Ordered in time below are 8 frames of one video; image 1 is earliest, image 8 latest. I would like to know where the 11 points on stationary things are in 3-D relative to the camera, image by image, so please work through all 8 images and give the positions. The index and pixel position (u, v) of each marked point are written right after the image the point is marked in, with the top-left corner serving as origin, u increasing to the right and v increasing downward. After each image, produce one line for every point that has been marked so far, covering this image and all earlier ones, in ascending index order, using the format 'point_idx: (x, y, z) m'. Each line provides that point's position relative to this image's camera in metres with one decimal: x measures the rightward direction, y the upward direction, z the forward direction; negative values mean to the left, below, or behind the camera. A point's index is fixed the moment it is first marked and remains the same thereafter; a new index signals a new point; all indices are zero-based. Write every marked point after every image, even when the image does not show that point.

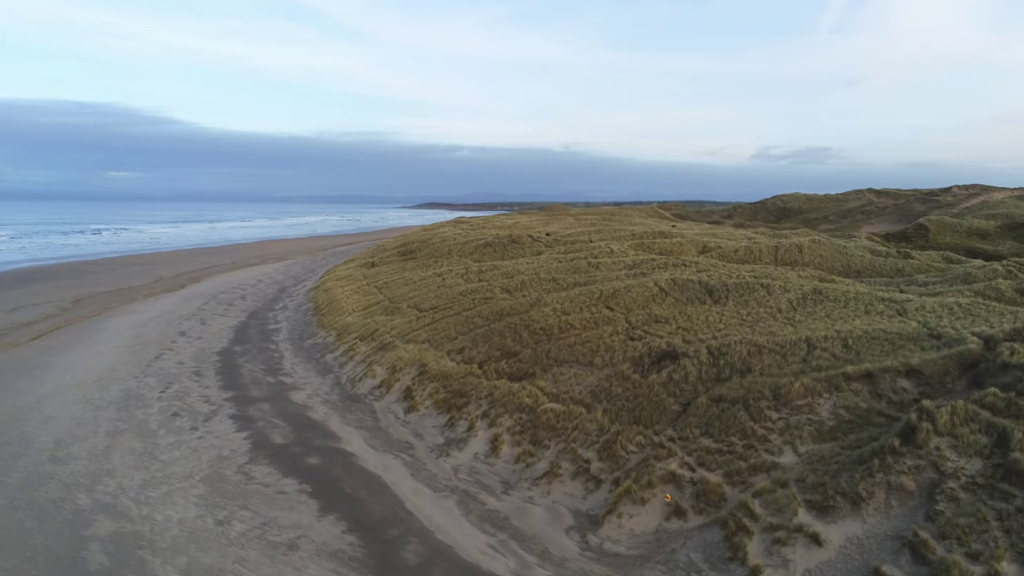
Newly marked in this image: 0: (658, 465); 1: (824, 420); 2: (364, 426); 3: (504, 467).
0: (+2.3, -2.7, +11.3) m
1: (+4.8, -2.0, +11.4) m
2: (-3.2, -3.0, +16.3) m
3: (-0.1, -3.1, +13.0) m
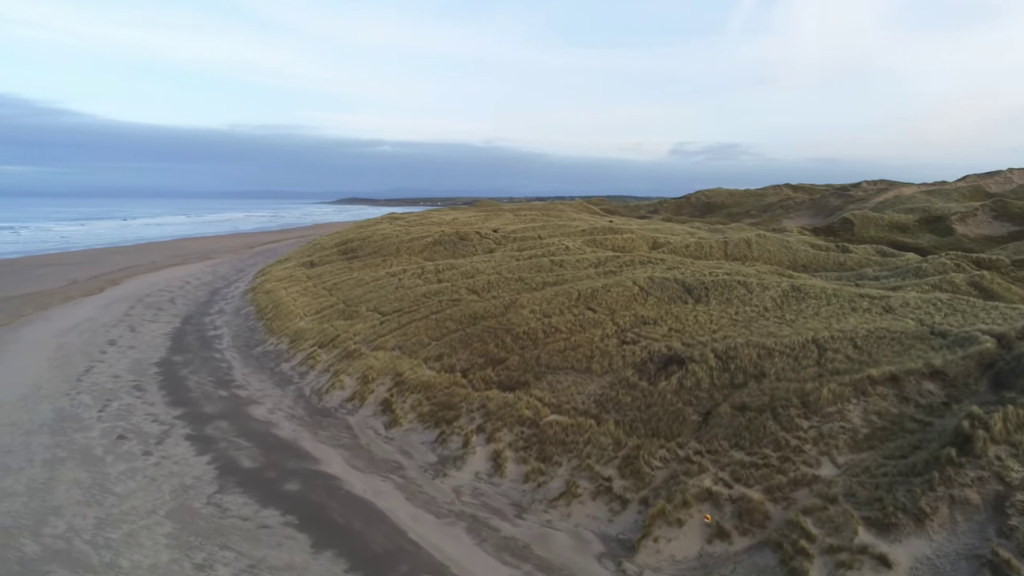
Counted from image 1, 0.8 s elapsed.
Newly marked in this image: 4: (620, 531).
0: (+2.6, -2.7, +10.5) m
1: (+5.1, -2.0, +10.8) m
2: (-3.4, -3.1, +14.9) m
3: (0.0, -3.2, +12.0) m
4: (+1.5, -3.4, +10.4) m
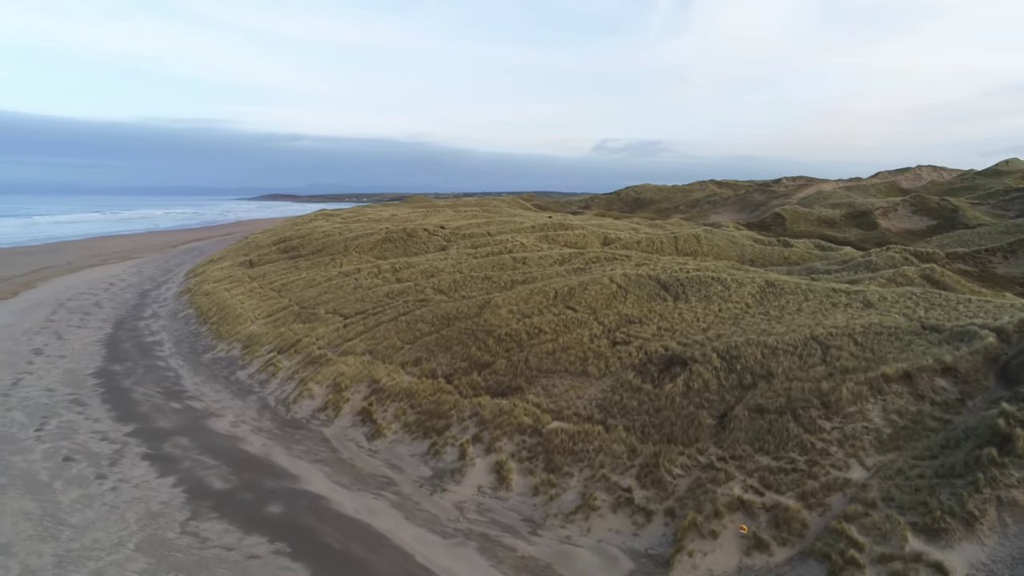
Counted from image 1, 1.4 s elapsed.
0: (+2.8, -2.7, +10.0) m
1: (+5.3, -2.0, +10.6) m
2: (-3.6, -3.2, +13.9) m
3: (+0.1, -3.2, +11.3) m
4: (+1.8, -3.4, +9.8) m
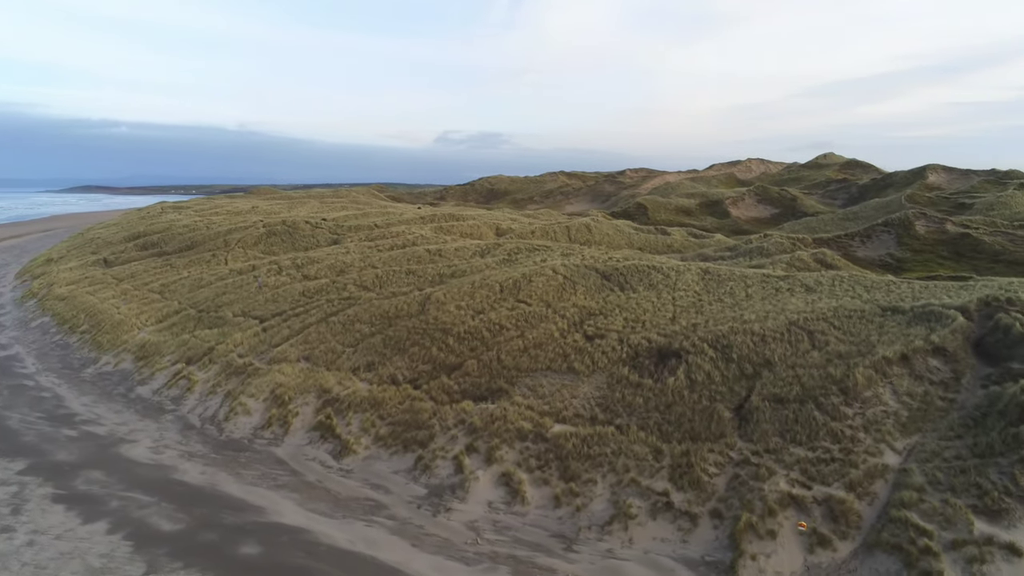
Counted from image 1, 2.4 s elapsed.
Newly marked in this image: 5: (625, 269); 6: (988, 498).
0: (+3.3, -2.6, +9.7) m
1: (+5.5, -1.7, +10.7) m
2: (-3.7, -3.2, +12.1) m
3: (+0.4, -3.1, +10.3) m
4: (+2.4, -3.3, +9.2) m
5: (+3.0, +0.5, +19.9) m
6: (+5.6, -2.5, +8.8) m
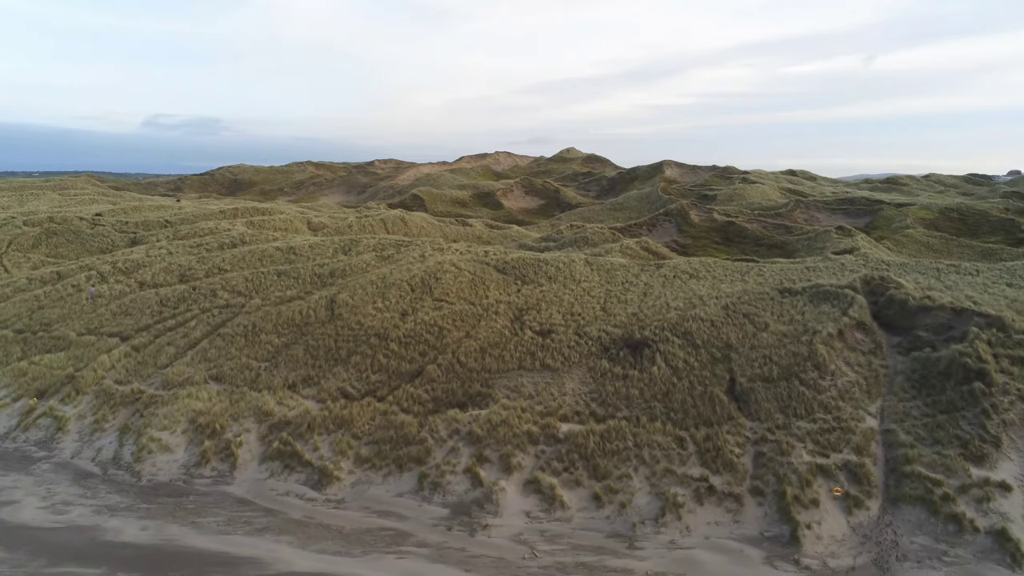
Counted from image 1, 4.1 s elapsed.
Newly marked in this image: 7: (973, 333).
0: (+3.9, -2.4, +10.5) m
1: (+5.7, -1.5, +12.2) m
2: (-3.5, -3.3, +10.4) m
3: (+1.1, -3.1, +10.1) m
4: (+3.2, -3.2, +9.8) m
5: (+0.1, +0.7, +19.9) m
6: (+6.4, -2.2, +10.4) m
7: (+7.8, -0.8, +12.5) m
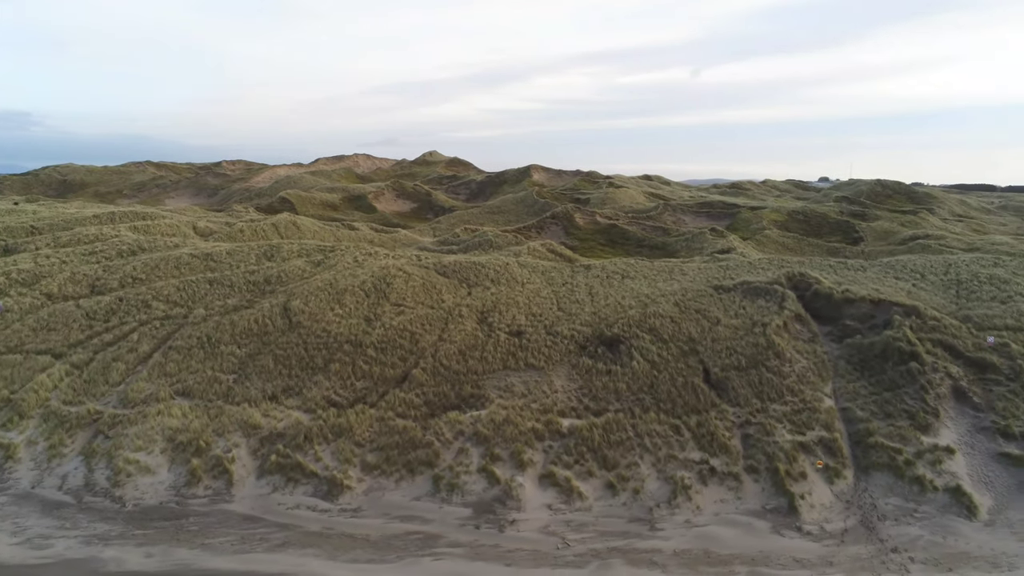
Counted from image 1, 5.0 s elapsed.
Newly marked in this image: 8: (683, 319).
0: (+4.1, -2.4, +11.6) m
1: (+5.4, -1.4, +13.7) m
2: (-3.1, -3.4, +10.1) m
3: (+1.4, -3.1, +10.7) m
4: (+3.6, -3.1, +10.8) m
5: (-1.6, +0.6, +20.1) m
6: (+6.5, -2.1, +12.1) m
7: (+7.5, -0.6, +14.4) m
8: (+3.4, -0.6, +15.1) m
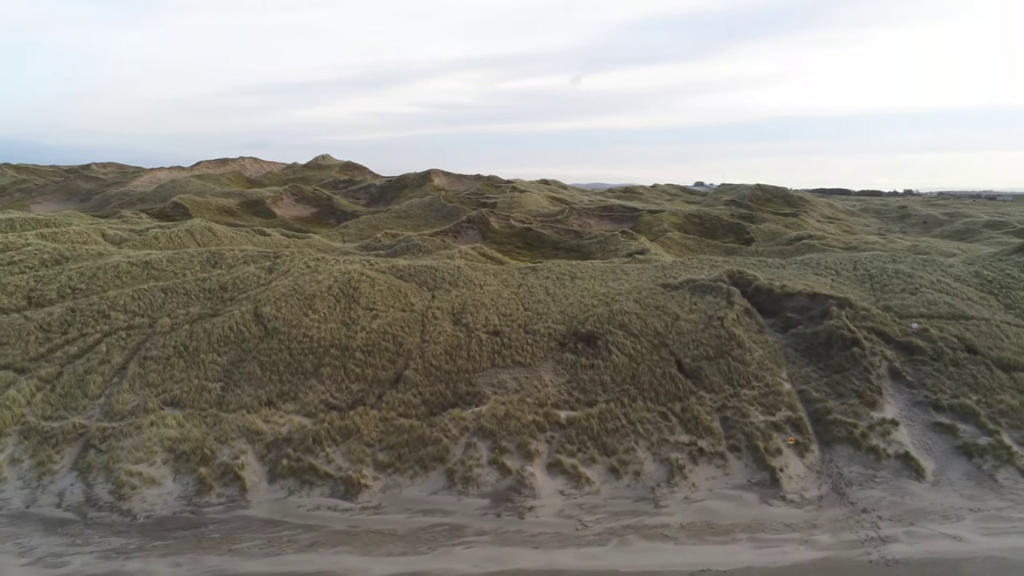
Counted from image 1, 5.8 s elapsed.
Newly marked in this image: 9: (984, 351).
0: (+4.1, -2.3, +12.9) m
1: (+5.1, -1.3, +15.1) m
2: (-2.7, -3.5, +10.2) m
3: (+1.6, -3.1, +11.5) m
4: (+3.7, -3.0, +12.0) m
5: (-2.9, +0.5, +20.4) m
6: (+6.4, -2.0, +13.7) m
7: (+7.0, -0.5, +16.1) m
8: (+2.9, -0.6, +16.2) m
9: (+9.6, -1.3, +15.2) m
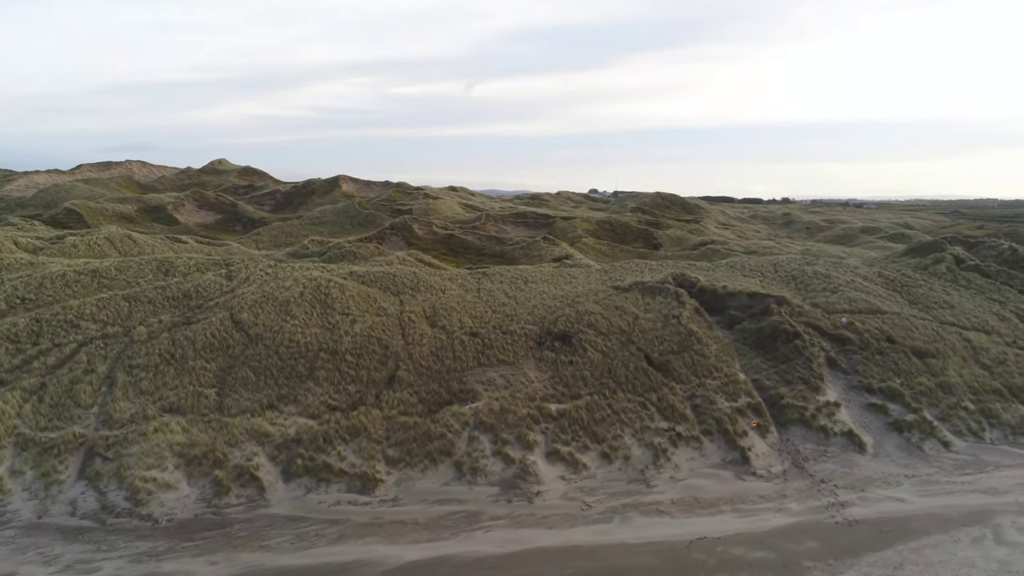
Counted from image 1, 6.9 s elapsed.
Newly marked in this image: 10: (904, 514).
0: (+3.9, -2.3, +14.3) m
1: (+4.6, -1.3, +16.6) m
2: (-2.5, -3.6, +10.7) m
3: (+1.6, -3.1, +12.6) m
4: (+3.7, -3.0, +13.3) m
5: (-4.1, +0.3, +20.8) m
6: (+6.1, -2.0, +15.4) m
7: (+6.3, -0.5, +17.9) m
8: (+2.2, -0.6, +17.5) m
9: (+9.1, -1.2, +17.4) m
10: (+6.3, -3.7, +12.0) m
